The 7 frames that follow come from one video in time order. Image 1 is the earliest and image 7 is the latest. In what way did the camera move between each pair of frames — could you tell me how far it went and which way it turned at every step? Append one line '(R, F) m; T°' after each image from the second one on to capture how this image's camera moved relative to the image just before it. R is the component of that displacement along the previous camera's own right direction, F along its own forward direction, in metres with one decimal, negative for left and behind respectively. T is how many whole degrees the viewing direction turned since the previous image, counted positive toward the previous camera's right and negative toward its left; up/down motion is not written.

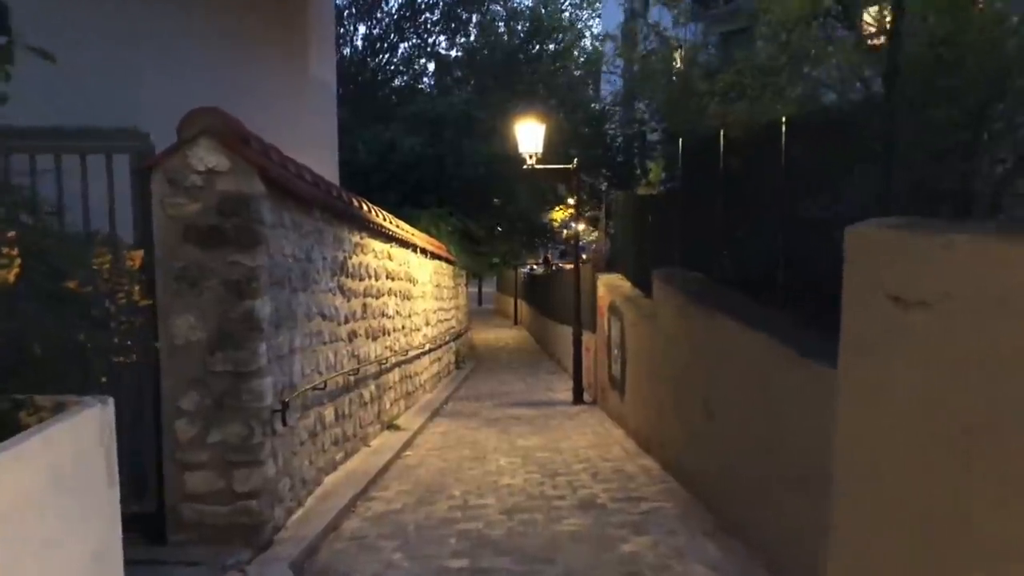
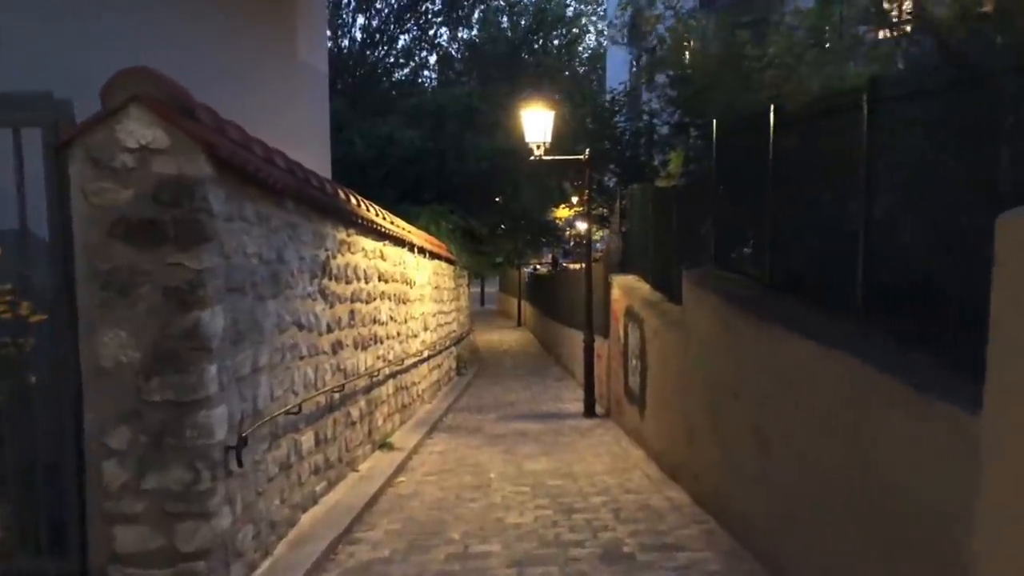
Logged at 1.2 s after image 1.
(0.0, +1.1) m; 0°
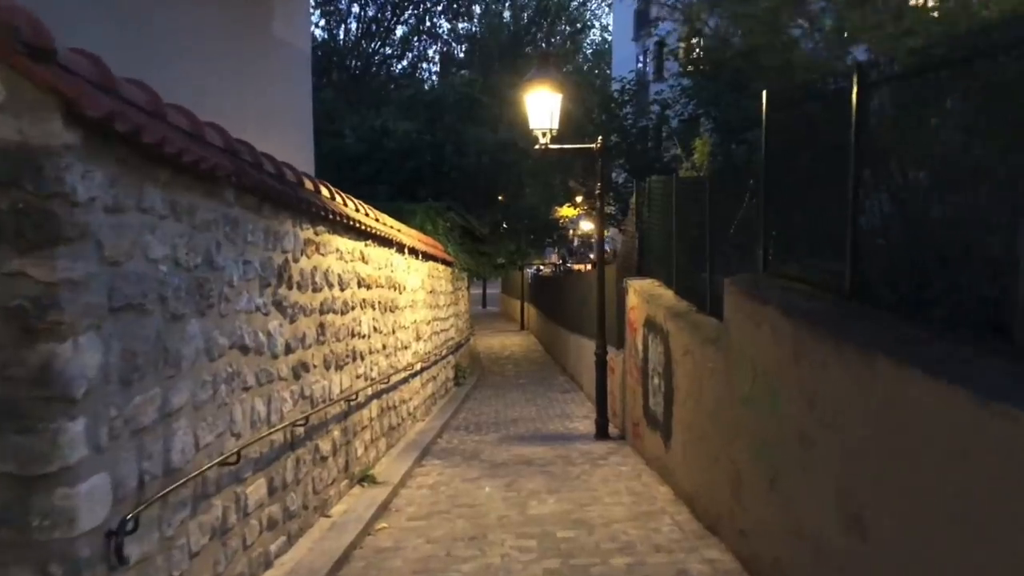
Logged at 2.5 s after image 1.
(0.0, +1.3) m; 0°
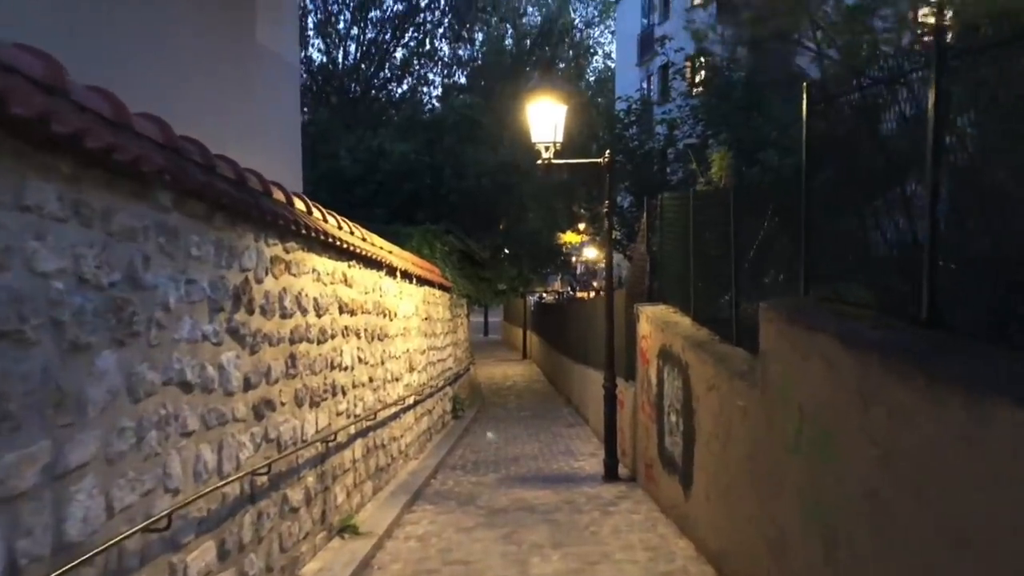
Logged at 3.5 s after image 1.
(0.0, +0.8) m; 0°
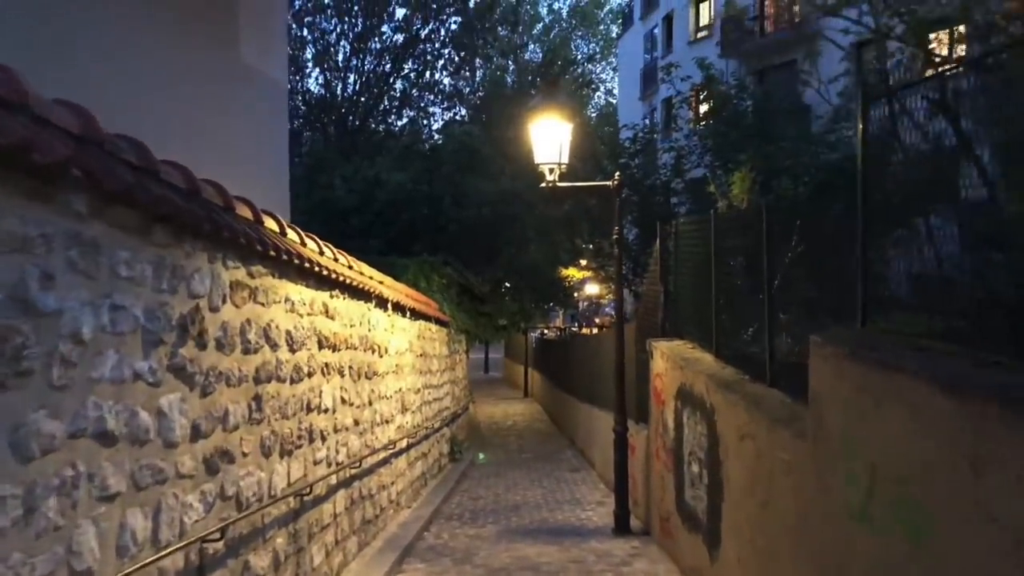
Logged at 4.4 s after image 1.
(0.0, +0.8) m; 0°
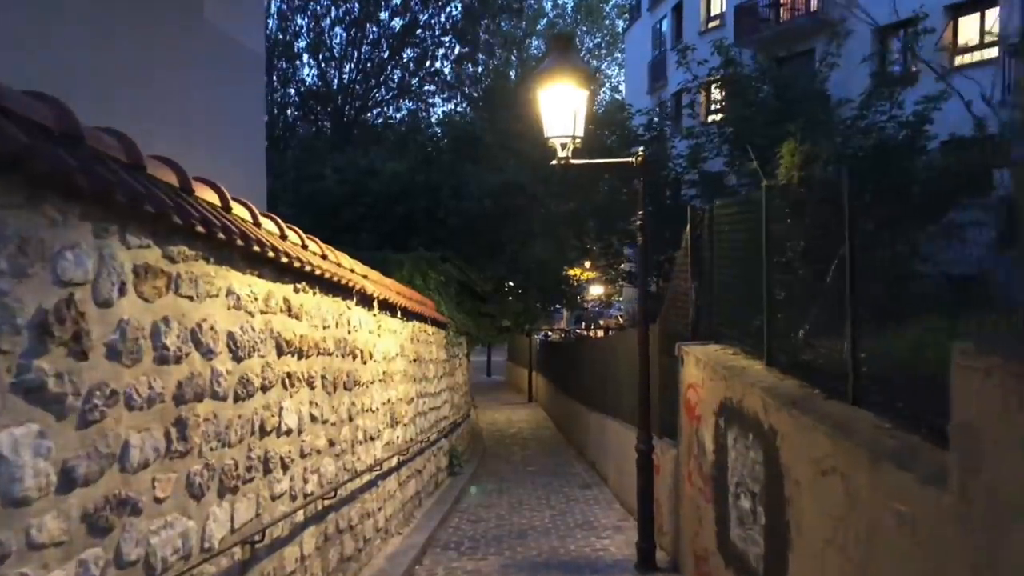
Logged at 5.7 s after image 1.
(0.0, +1.3) m; 0°
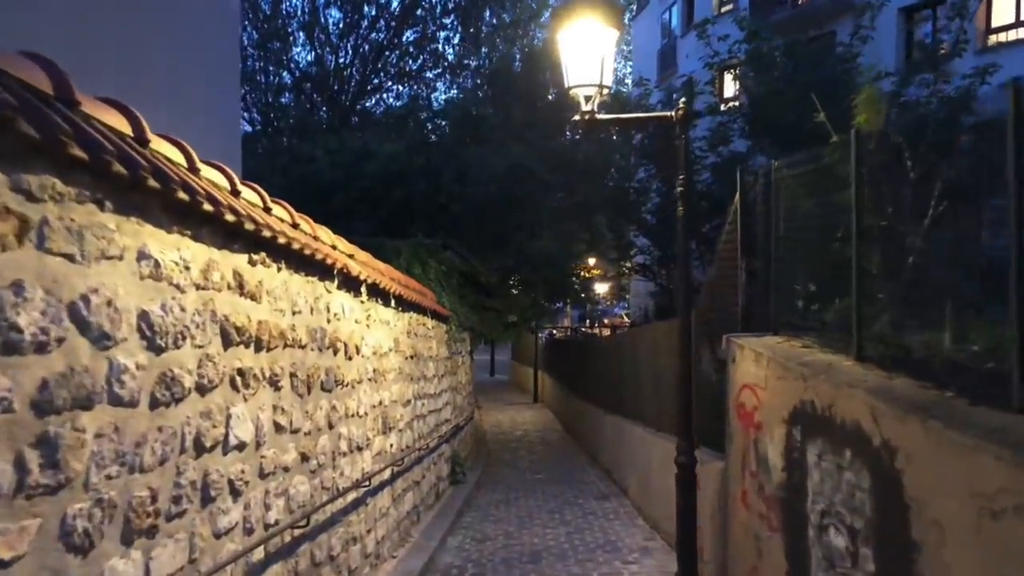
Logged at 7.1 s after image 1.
(-0.1, +1.2) m; 0°
